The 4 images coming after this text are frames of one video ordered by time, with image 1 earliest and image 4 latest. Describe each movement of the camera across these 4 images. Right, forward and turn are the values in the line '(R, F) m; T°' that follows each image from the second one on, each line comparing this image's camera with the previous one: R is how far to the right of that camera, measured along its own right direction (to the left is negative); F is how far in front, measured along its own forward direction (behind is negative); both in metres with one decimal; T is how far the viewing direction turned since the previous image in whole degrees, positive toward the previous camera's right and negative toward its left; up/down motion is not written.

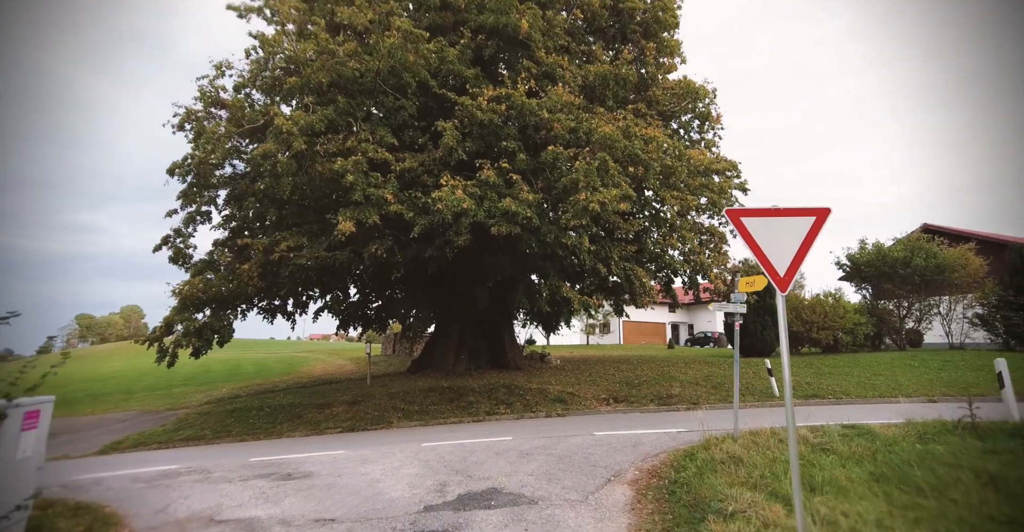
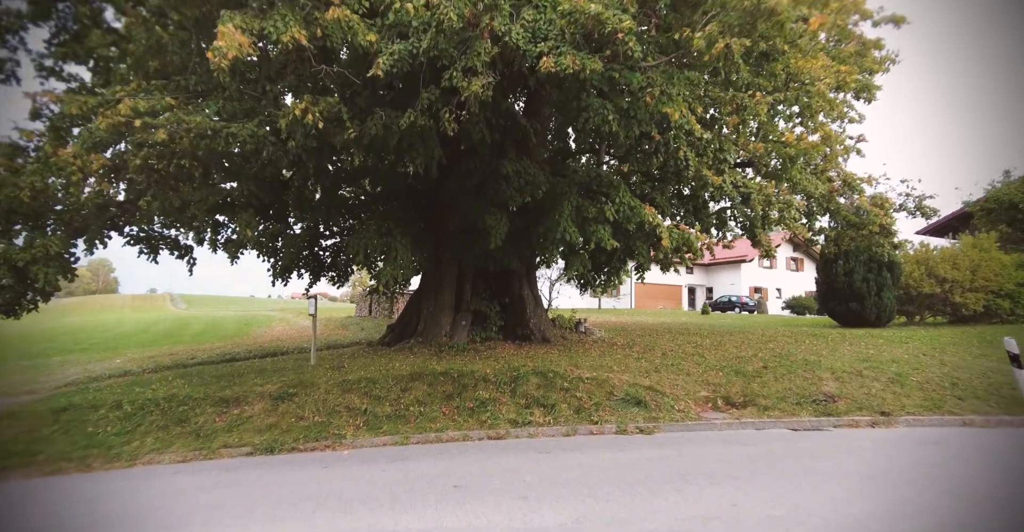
(-0.9, +6.0) m; +2°
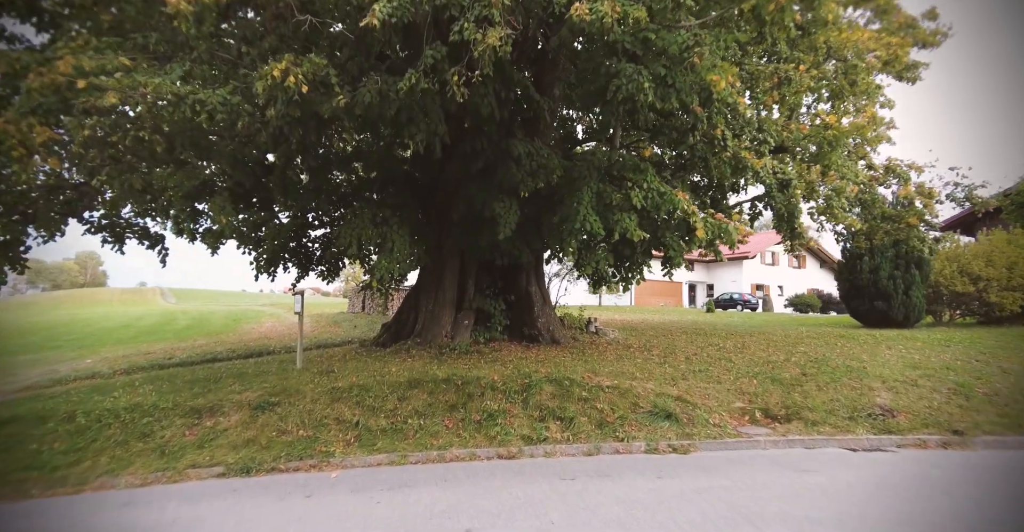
(-0.3, +1.0) m; +1°
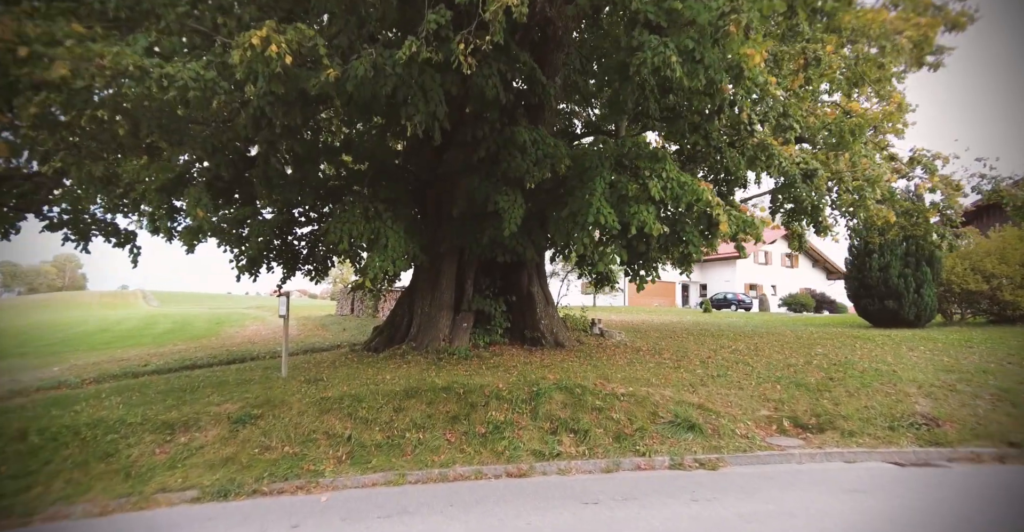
(-0.2, +0.7) m; +1°
